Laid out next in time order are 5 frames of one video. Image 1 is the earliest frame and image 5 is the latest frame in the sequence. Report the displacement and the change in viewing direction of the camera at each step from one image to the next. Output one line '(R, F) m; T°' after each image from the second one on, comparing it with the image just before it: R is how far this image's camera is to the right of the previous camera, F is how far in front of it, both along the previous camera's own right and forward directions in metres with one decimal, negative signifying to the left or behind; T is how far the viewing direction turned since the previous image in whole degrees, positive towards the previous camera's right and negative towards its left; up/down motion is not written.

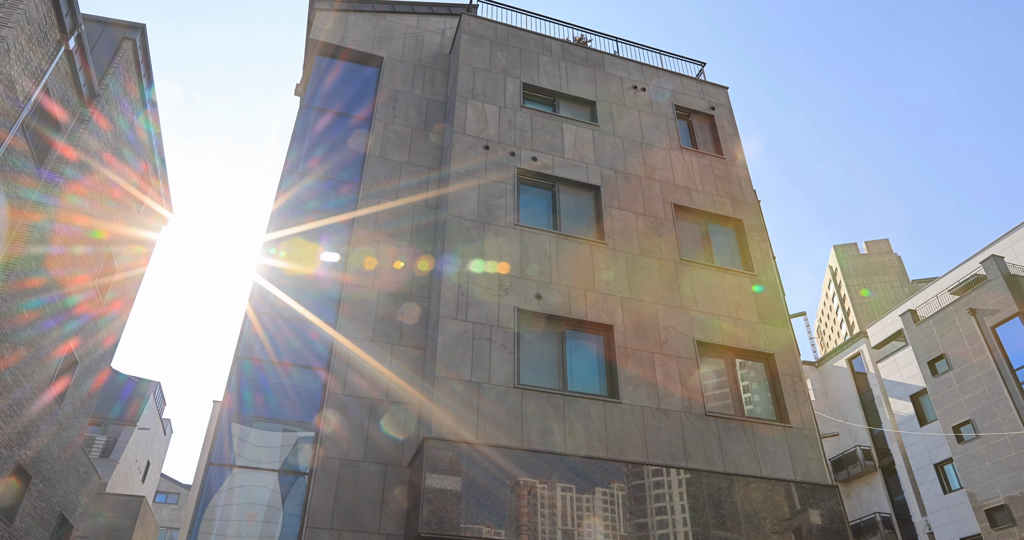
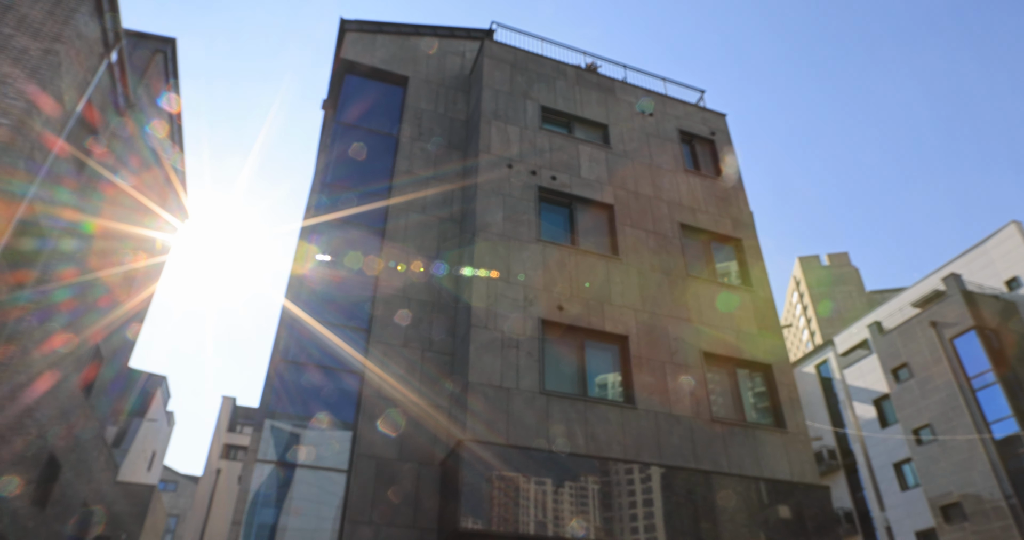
(-1.3, -1.0) m; +3°
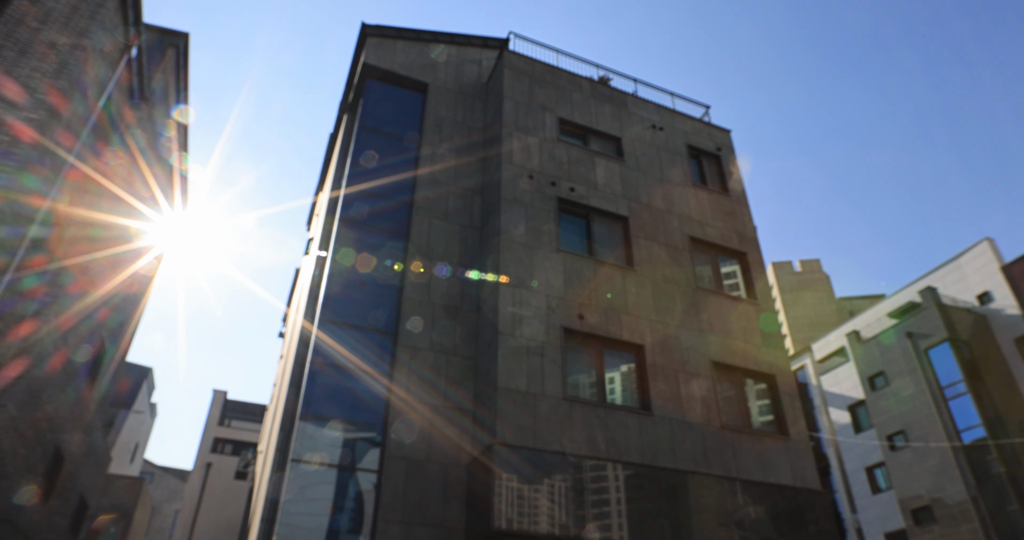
(-1.2, -0.5) m; +2°
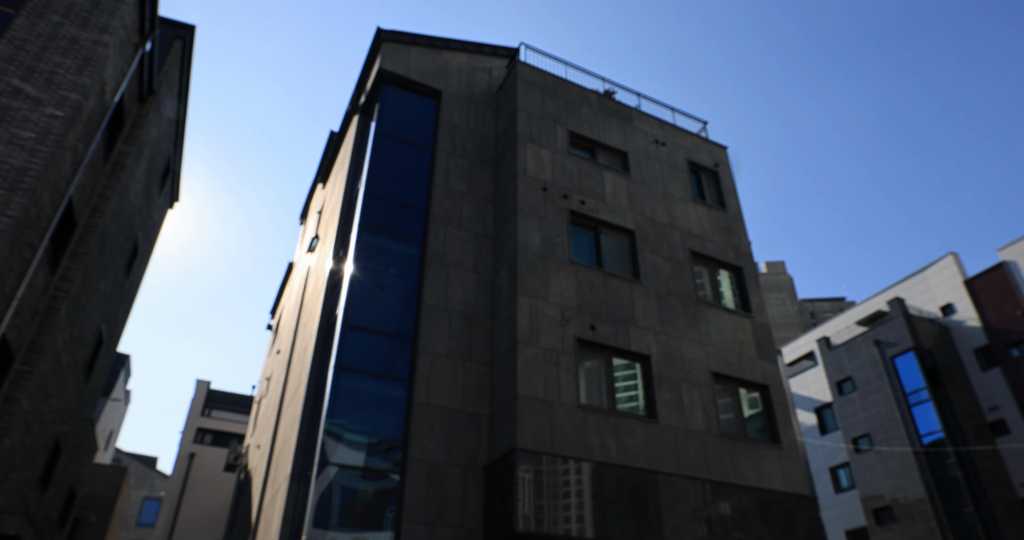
(-1.2, -0.6) m; +3°
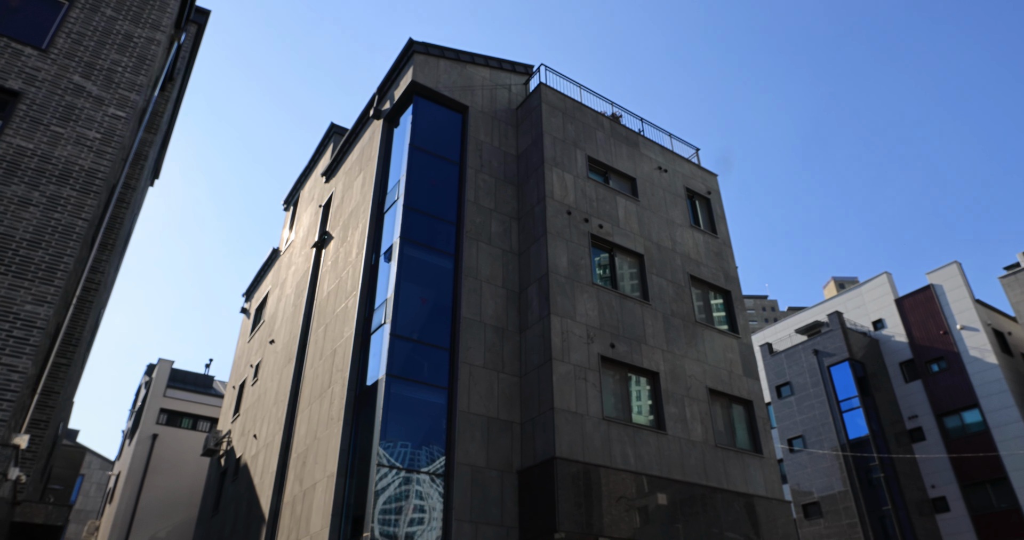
(-2.6, -1.1) m; +6°
